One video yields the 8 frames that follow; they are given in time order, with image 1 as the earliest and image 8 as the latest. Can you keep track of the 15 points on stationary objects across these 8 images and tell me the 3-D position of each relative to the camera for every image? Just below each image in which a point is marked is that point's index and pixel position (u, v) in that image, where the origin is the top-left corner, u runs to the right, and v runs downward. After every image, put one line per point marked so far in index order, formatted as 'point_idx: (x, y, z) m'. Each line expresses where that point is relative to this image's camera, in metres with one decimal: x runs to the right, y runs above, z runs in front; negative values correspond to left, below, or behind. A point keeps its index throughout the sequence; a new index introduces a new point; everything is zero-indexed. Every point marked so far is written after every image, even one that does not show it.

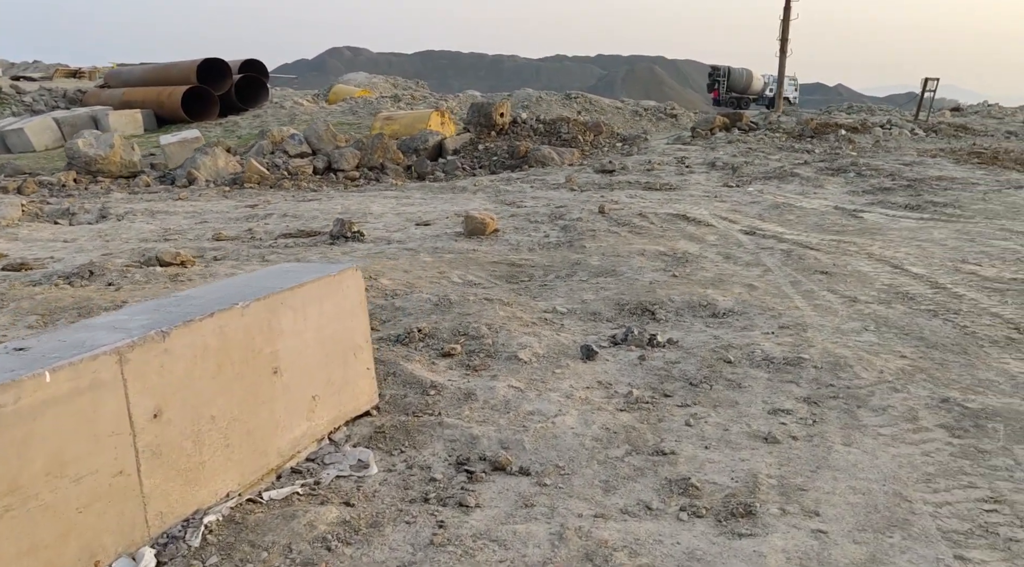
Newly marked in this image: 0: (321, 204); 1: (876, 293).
0: (-1.9, +0.8, +9.1) m
1: (+2.0, -0.1, +5.0) m
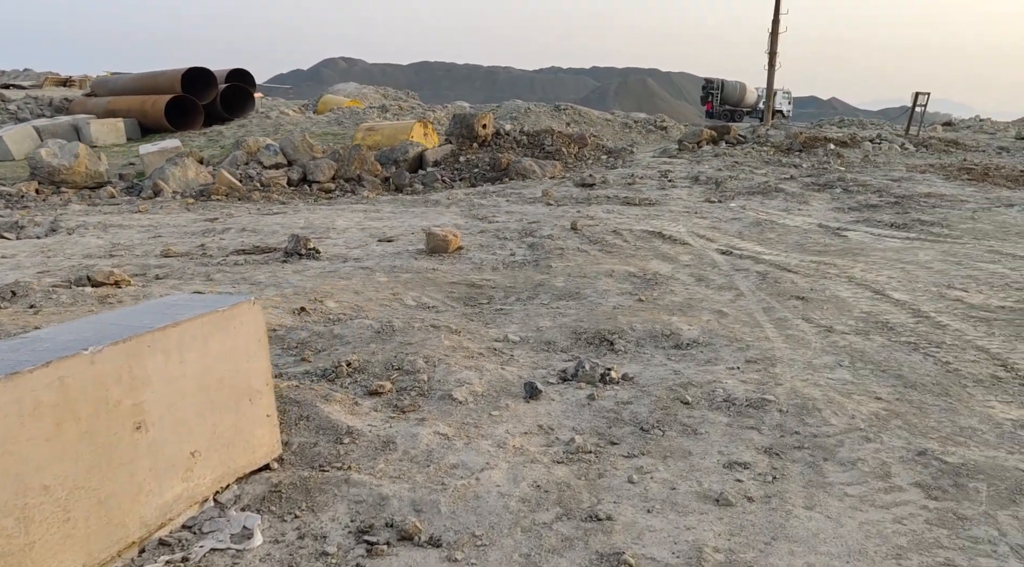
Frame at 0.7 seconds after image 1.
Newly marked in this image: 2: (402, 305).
0: (-2.2, +0.6, +8.8) m
1: (+1.8, -0.2, +4.7) m
2: (-0.6, -0.1, +5.4) m
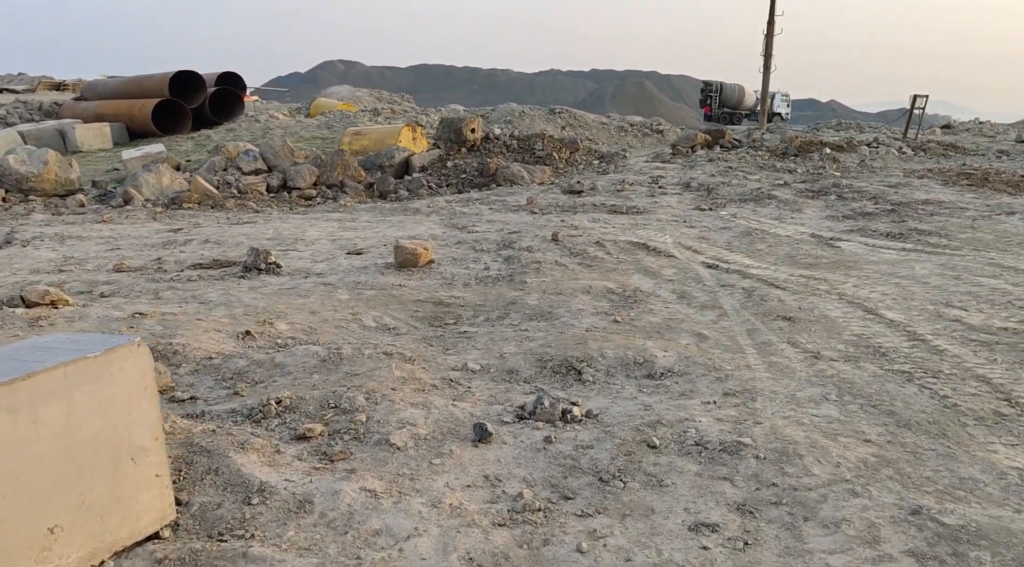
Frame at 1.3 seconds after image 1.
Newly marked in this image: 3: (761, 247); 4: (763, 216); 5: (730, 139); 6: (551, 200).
0: (-2.4, +0.5, +8.4) m
1: (+1.6, -0.3, +4.3) m
2: (-0.8, -0.2, +5.0) m
3: (+2.0, +0.3, +7.5) m
4: (+2.5, +0.7, +9.0) m
5: (+3.6, +2.4, +15.1) m
6: (+0.4, +1.0, +10.3) m
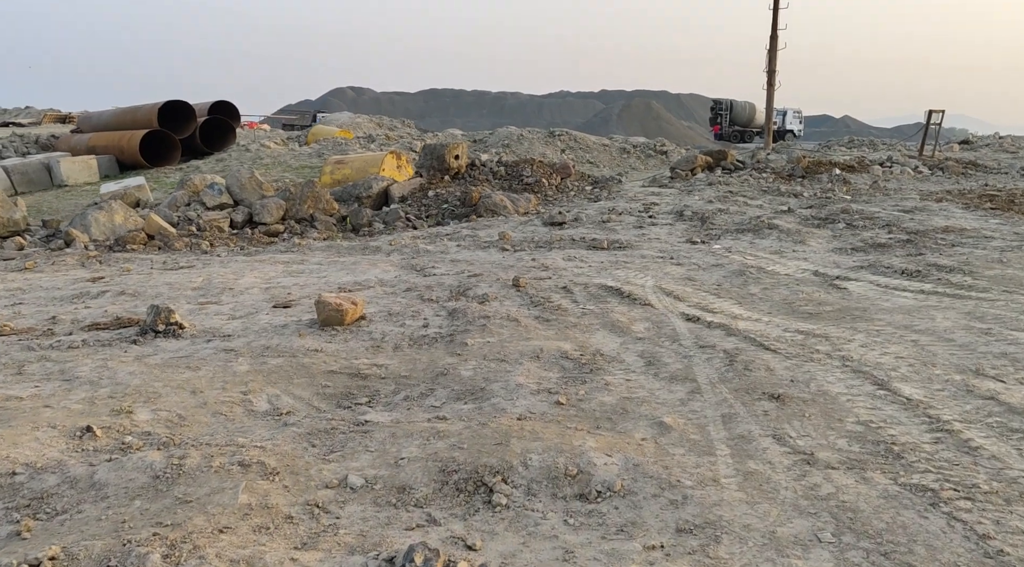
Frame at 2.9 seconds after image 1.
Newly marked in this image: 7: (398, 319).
0: (-2.7, +0.1, +7.5) m
1: (+1.2, -0.6, +3.3) m
2: (-1.2, -0.6, +4.0) m
3: (+1.7, 0.0, +6.5) m
4: (+2.2, +0.3, +8.0) m
5: (+3.4, +1.9, +14.1) m
6: (+0.2, +0.5, +9.3) m
7: (-0.7, -0.2, +5.6) m
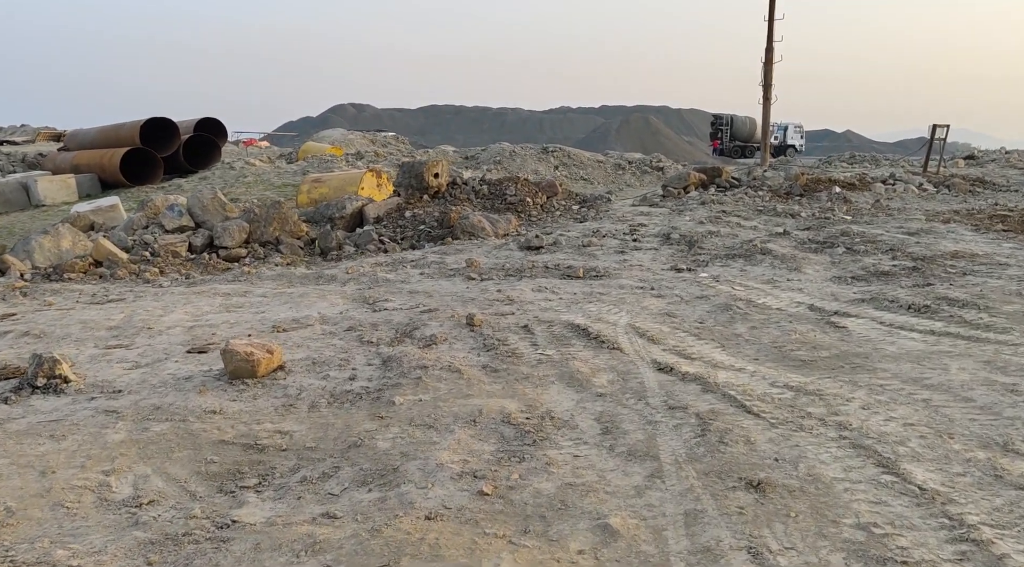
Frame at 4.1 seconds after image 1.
0: (-3.0, -0.2, +6.7) m
1: (+0.9, -0.8, +2.5) m
2: (-1.5, -0.8, +3.2) m
3: (+1.4, -0.2, +5.7) m
4: (+1.9, 0.0, +7.2) m
5: (+3.1, +1.5, +13.4) m
6: (-0.1, +0.2, +8.6) m
7: (-1.0, -0.4, +4.8) m
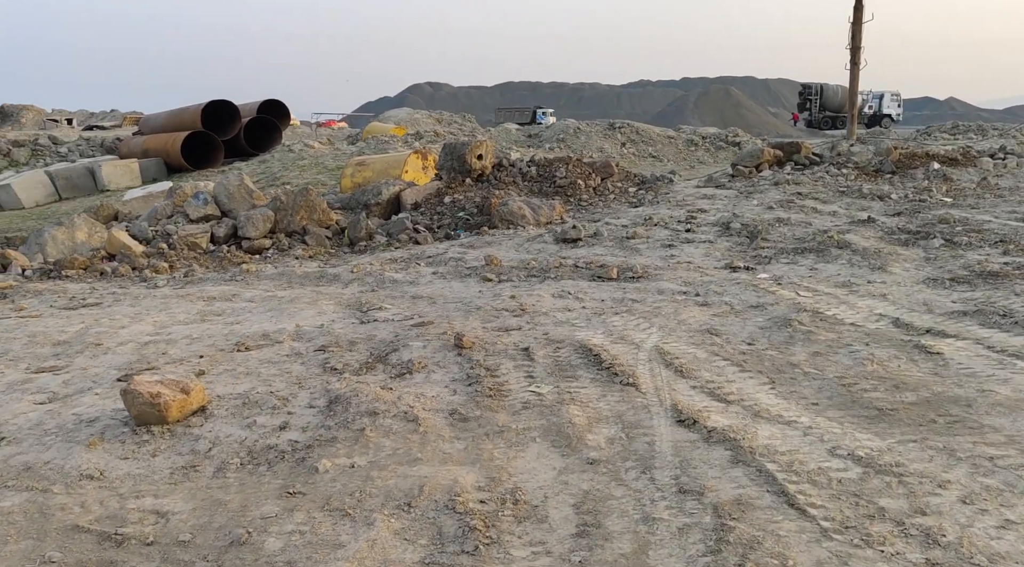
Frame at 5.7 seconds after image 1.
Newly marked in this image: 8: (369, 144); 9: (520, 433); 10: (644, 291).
0: (-2.9, -0.3, +5.9) m
1: (+0.6, -0.9, +1.3) m
2: (-1.7, -0.9, +2.3) m
3: (+1.4, -0.3, +4.5) m
4: (+2.0, 0.0, +6.0) m
5: (+3.8, +1.7, +11.9) m
6: (+0.1, +0.3, +7.5) m
7: (-1.1, -0.5, +3.8) m
8: (-3.0, +2.8, +18.8) m
9: (0.0, -0.6, +3.4) m
10: (+0.8, -0.1, +5.7) m
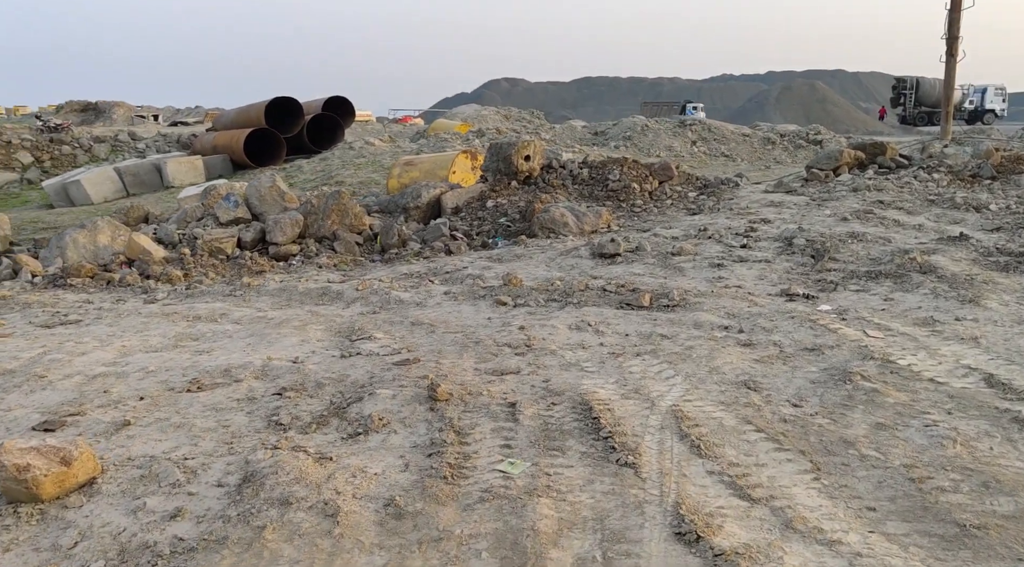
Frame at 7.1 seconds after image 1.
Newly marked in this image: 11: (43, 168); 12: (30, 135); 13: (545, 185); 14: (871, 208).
0: (-2.8, -0.4, +5.3) m
1: (+0.3, -1.1, +0.5) m
2: (-1.9, -1.0, +1.6) m
3: (+1.4, -0.5, +3.5) m
4: (+2.1, -0.2, +4.9) m
5: (+4.4, +1.5, +10.7) m
6: (+0.3, +0.1, +6.6) m
7: (-1.2, -0.7, +3.0) m
8: (-1.8, +2.8, +18.1) m
9: (-0.1, -0.7, +2.6) m
10: (+0.9, -0.2, +4.8) m
11: (-7.8, +1.9, +15.4) m
12: (-8.2, +2.6, +15.8) m
13: (+0.4, +1.2, +11.3) m
14: (+3.2, +0.7, +8.2) m
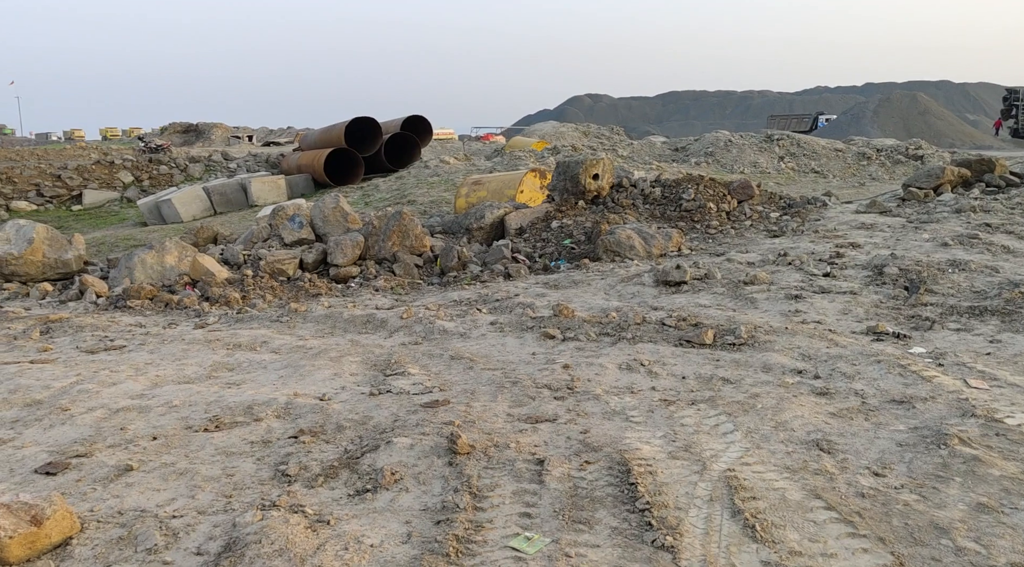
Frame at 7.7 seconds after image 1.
0: (-2.5, -0.5, +5.1) m
1: (+0.1, -1.2, 0.0) m
2: (-2.0, -1.1, +1.3) m
3: (+1.4, -0.6, +3.0) m
4: (+2.3, -0.3, +4.3) m
5: (+5.2, +1.2, +9.8) m
6: (+0.7, -0.1, +6.1) m
7: (-1.1, -0.8, +2.7) m
8: (-0.2, +2.4, +17.8) m
9: (-0.1, -0.9, +2.1) m
10: (+1.1, -0.4, +4.3) m
11: (-6.5, +1.7, +15.7) m
12: (-6.8, +2.3, +16.2) m
13: (+1.3, +1.0, +10.8) m
14: (+3.7, +0.4, +7.5) m
